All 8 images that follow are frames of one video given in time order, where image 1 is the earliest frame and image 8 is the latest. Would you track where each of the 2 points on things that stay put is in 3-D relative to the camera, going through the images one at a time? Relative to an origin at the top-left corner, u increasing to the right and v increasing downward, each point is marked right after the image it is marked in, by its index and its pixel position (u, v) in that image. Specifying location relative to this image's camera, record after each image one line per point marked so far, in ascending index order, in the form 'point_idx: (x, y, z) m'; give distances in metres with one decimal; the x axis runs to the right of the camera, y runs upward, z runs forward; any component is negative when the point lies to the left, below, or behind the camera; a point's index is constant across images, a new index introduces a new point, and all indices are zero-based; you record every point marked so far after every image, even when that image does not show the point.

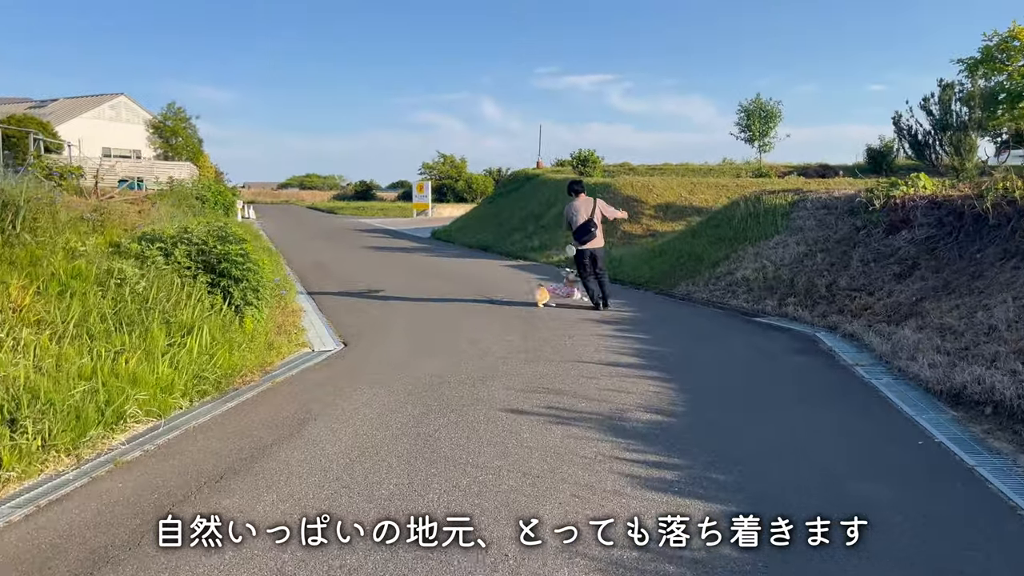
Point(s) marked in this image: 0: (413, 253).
0: (-2.4, +0.9, +19.7) m
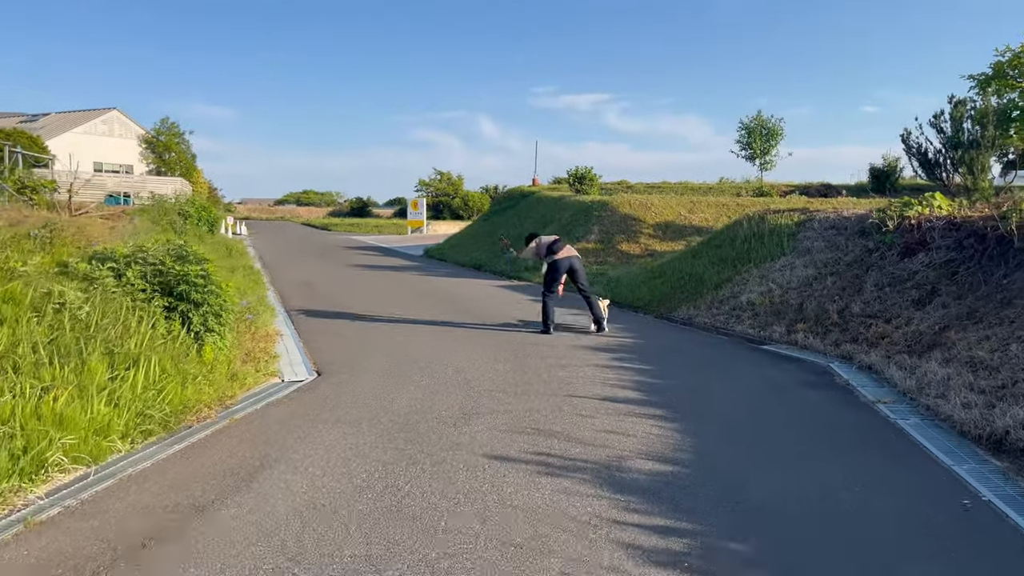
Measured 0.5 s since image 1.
0: (-2.6, +0.4, +19.0) m
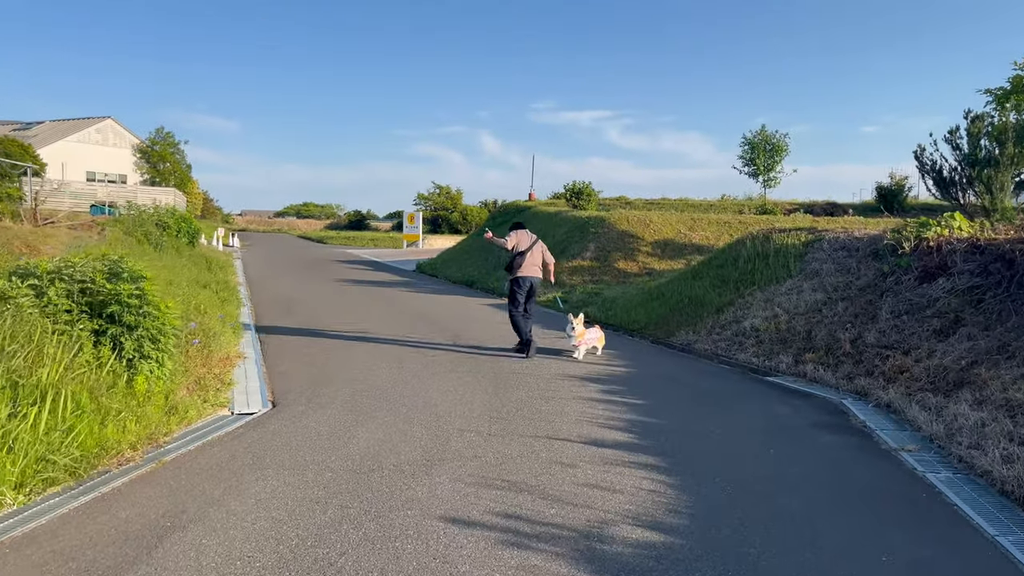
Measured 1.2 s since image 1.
0: (-2.7, 0.0, +18.3) m
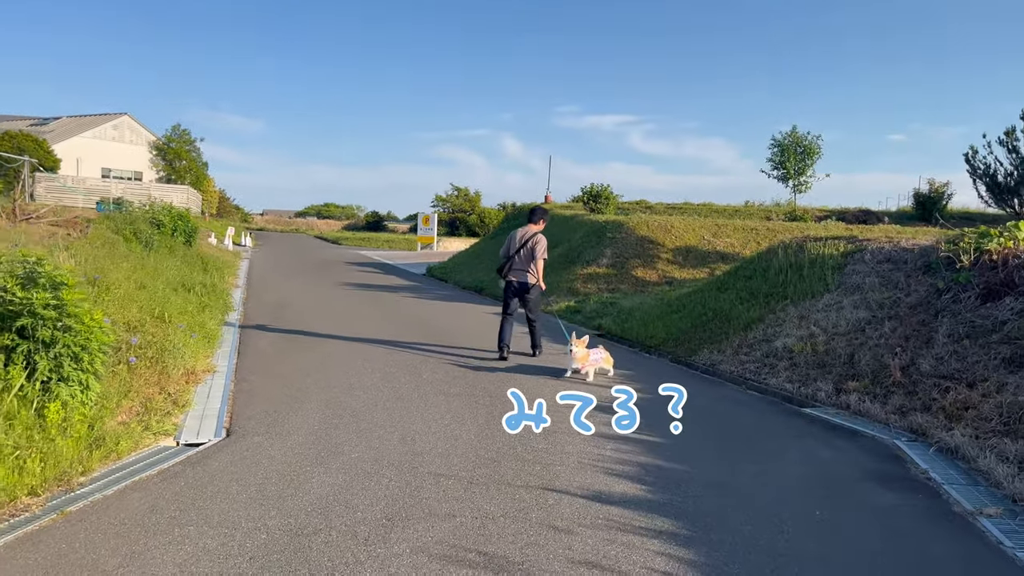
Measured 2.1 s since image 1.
0: (-2.5, -0.1, +17.4) m
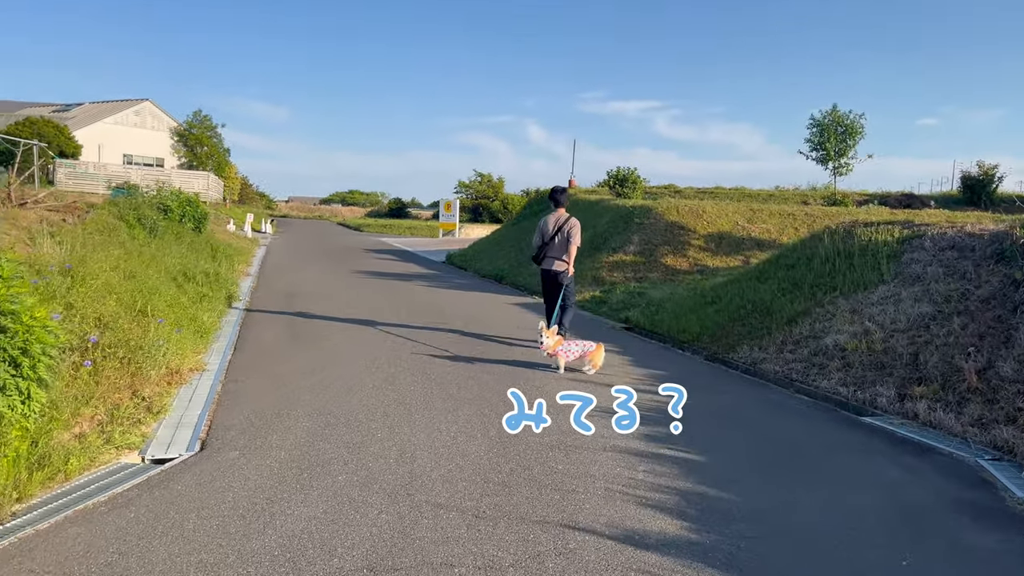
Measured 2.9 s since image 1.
0: (-2.0, +0.2, +16.6) m
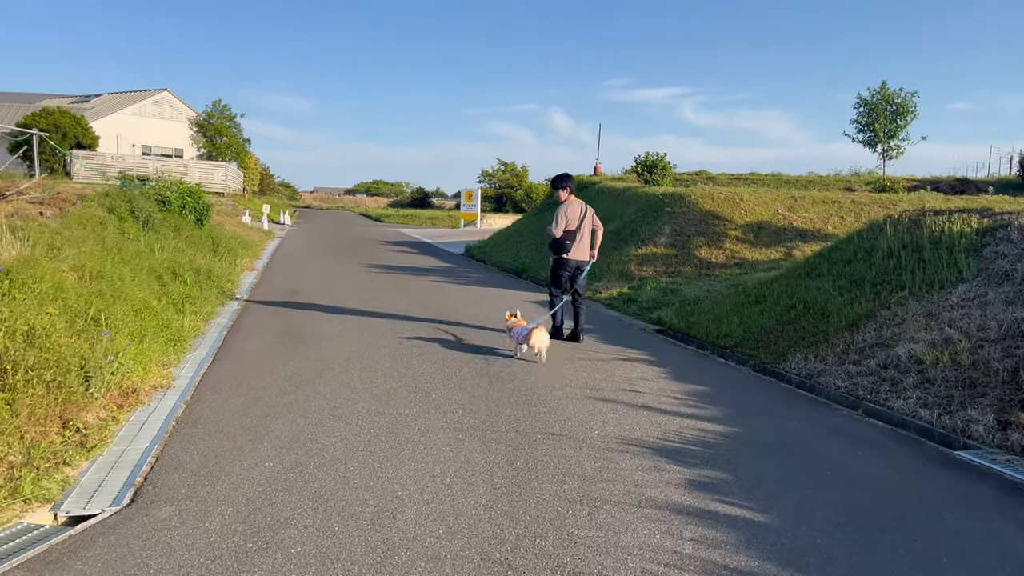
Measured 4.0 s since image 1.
0: (-1.6, +0.3, +15.6) m
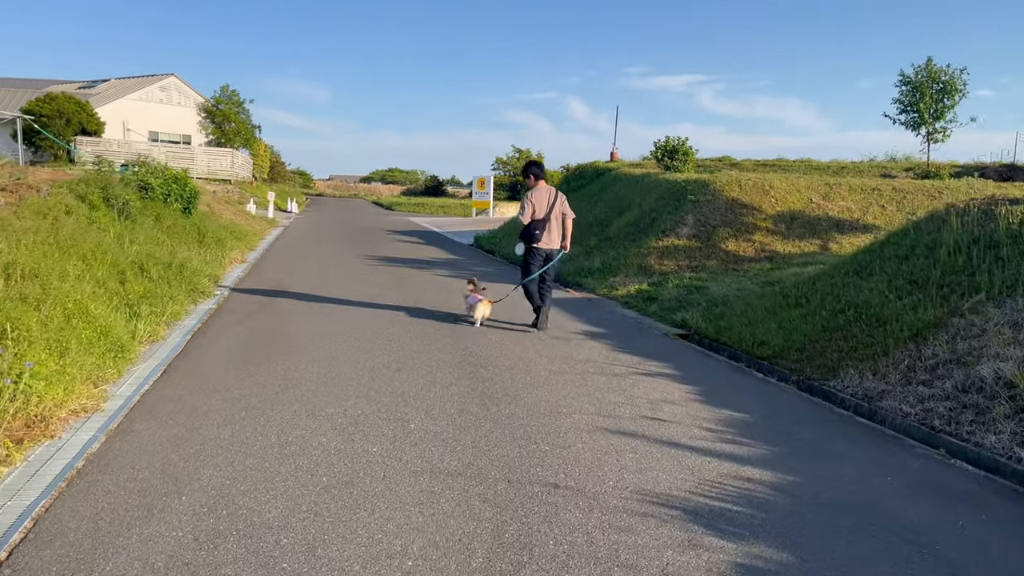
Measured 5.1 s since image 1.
0: (-1.5, +0.4, +14.5) m
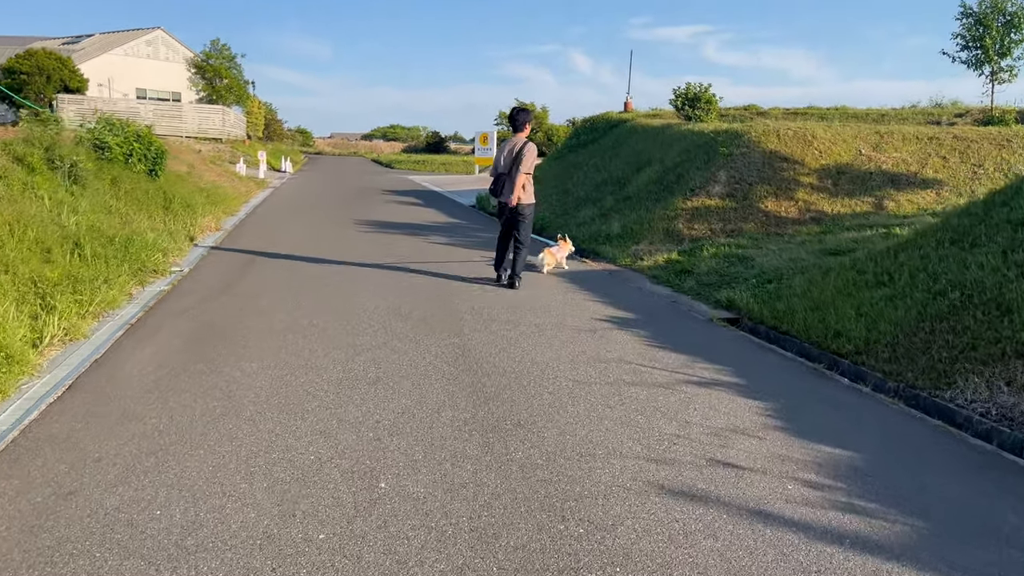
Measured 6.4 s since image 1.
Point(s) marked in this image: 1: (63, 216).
0: (-1.3, +0.9, +13.0) m
1: (-4.6, +0.7, +8.3) m
